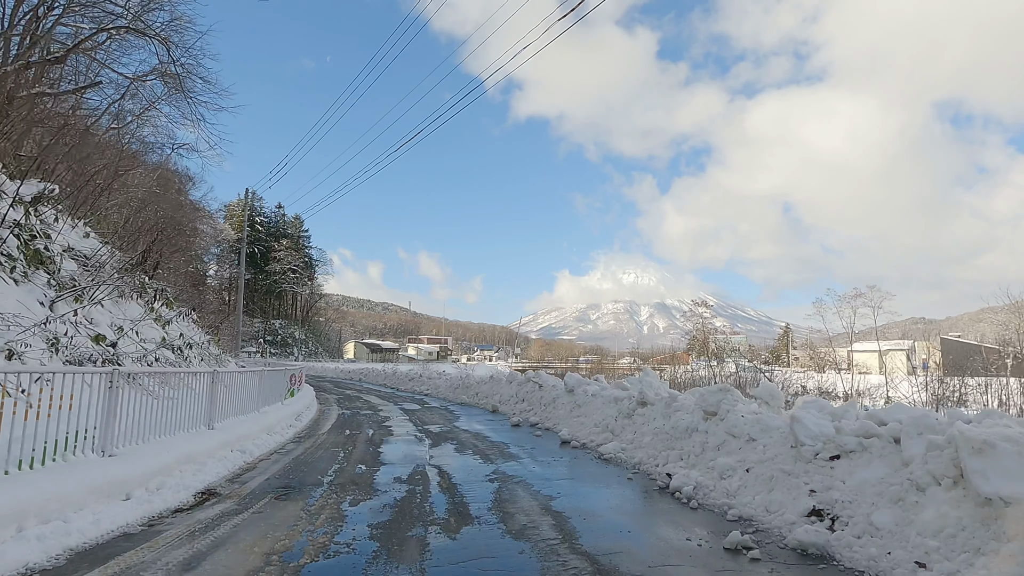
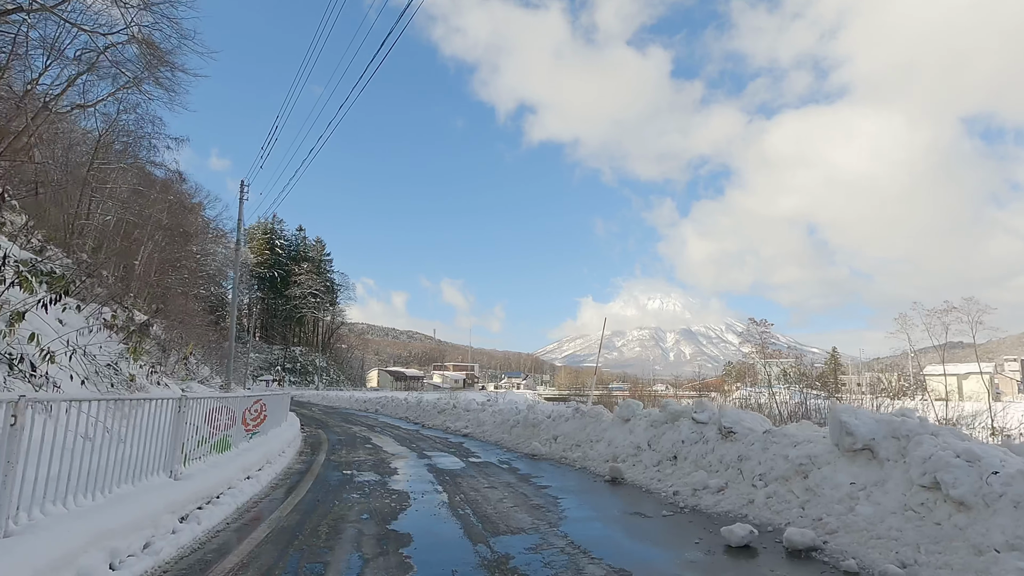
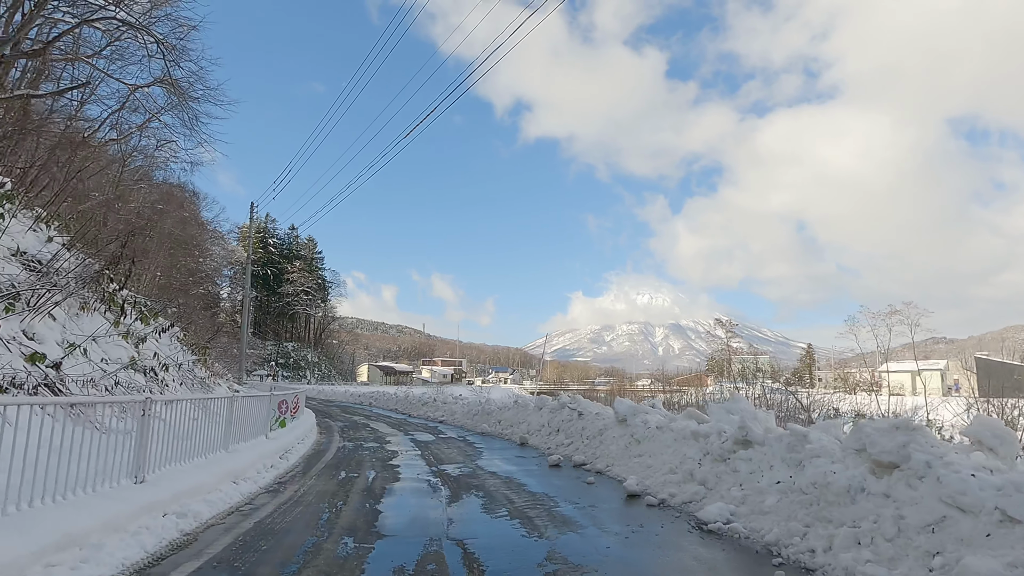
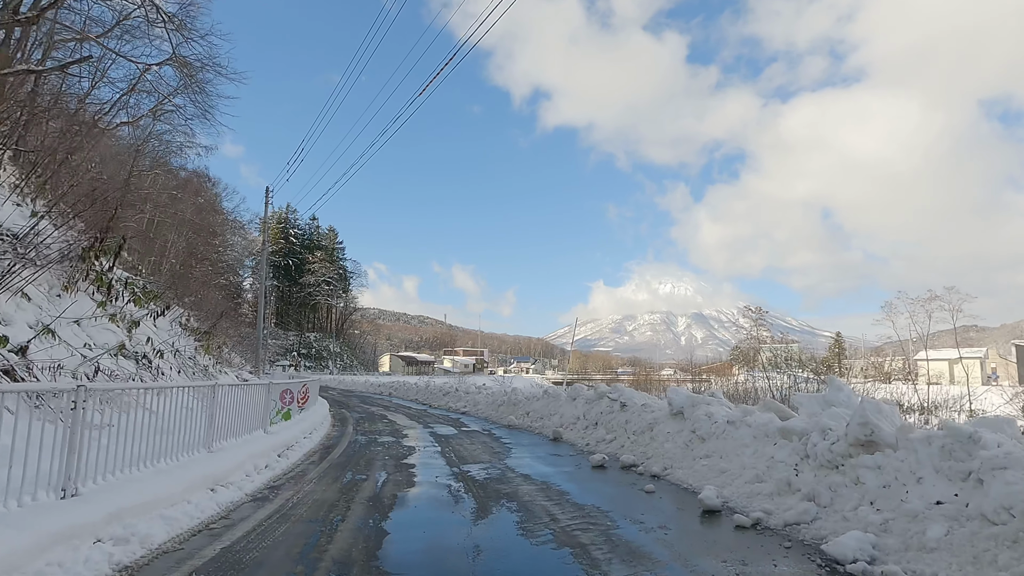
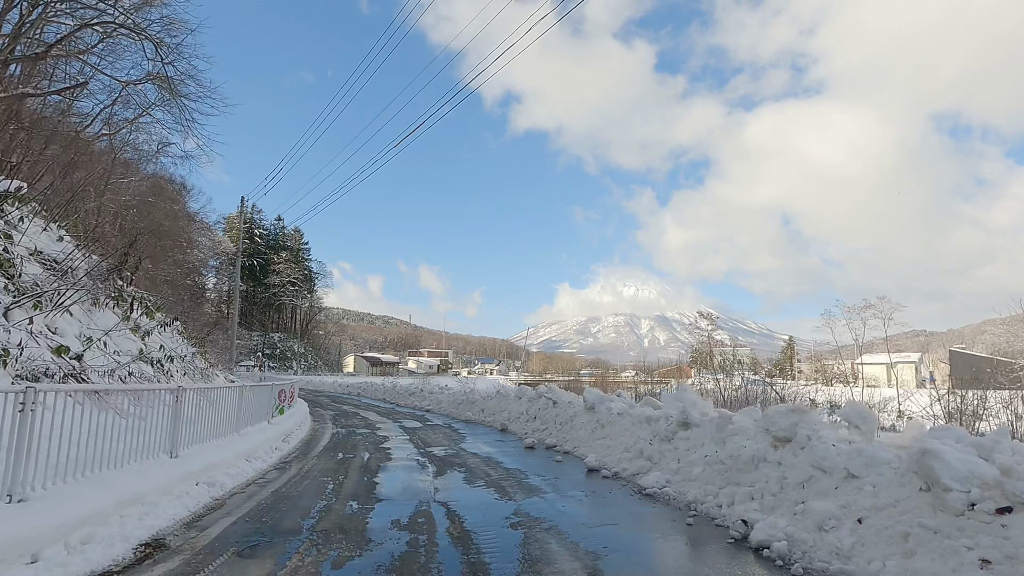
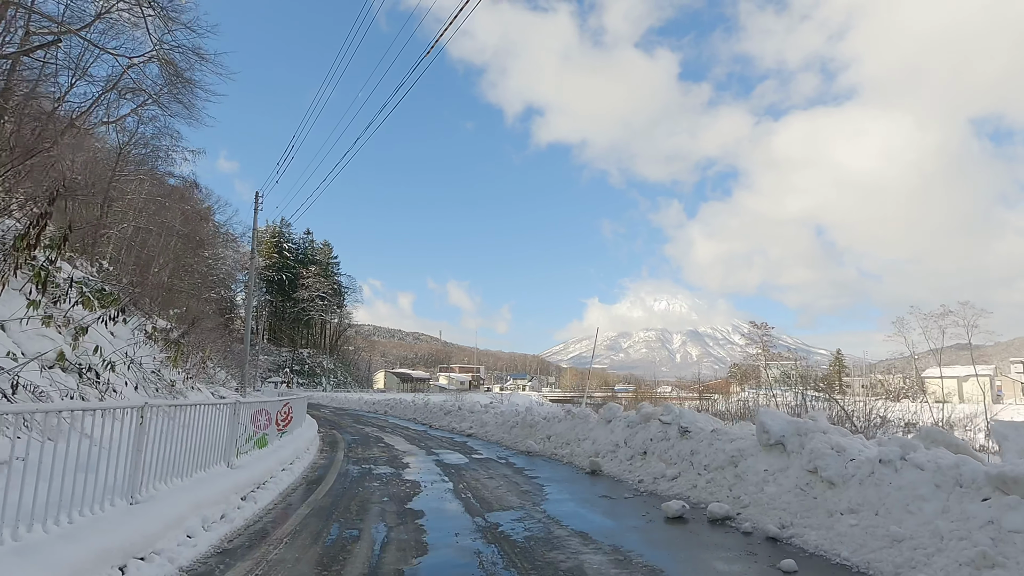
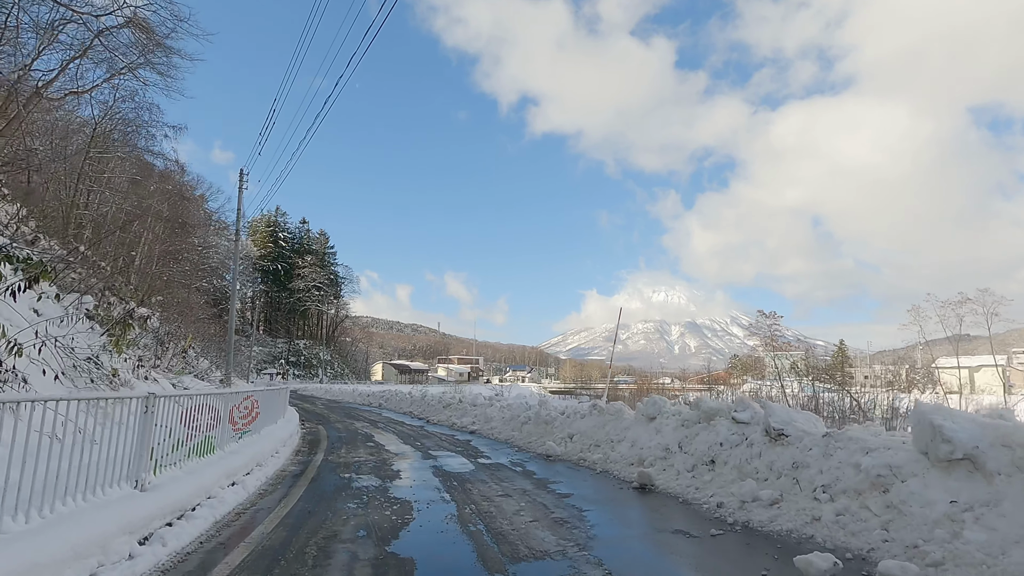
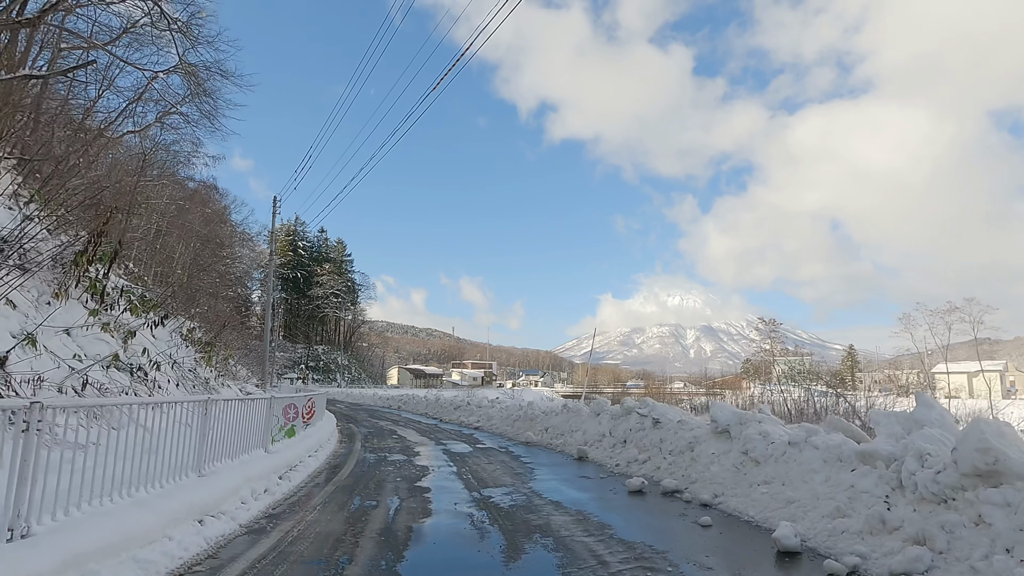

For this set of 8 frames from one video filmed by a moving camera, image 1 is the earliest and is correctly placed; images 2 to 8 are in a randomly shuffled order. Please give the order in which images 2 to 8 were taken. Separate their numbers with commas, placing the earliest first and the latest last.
5, 3, 4, 8, 6, 2, 7
